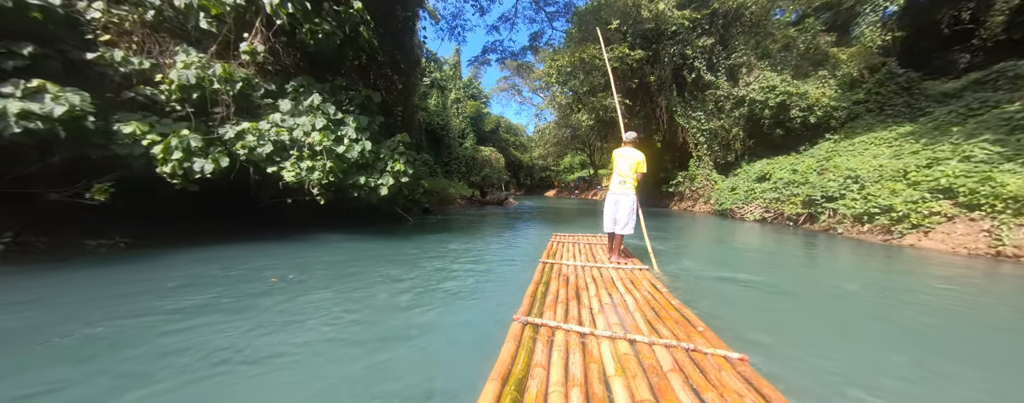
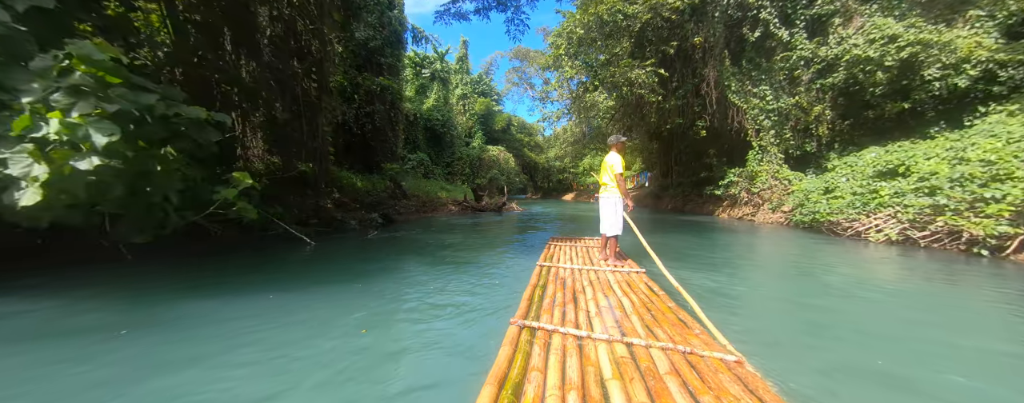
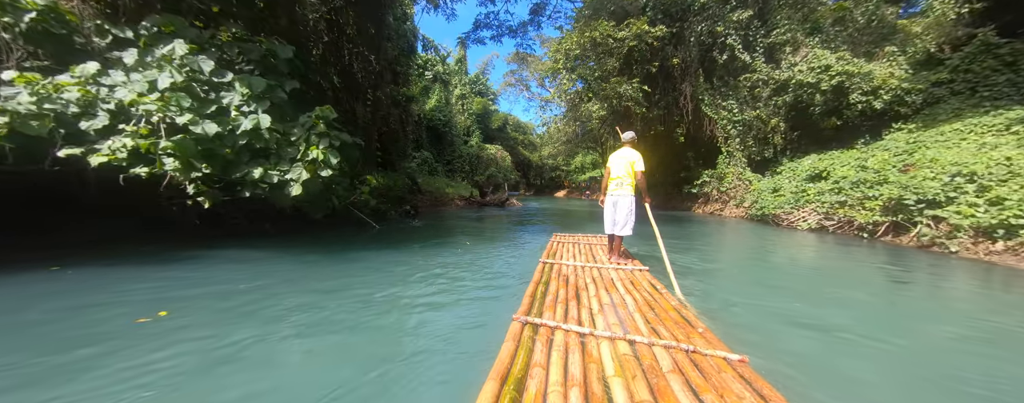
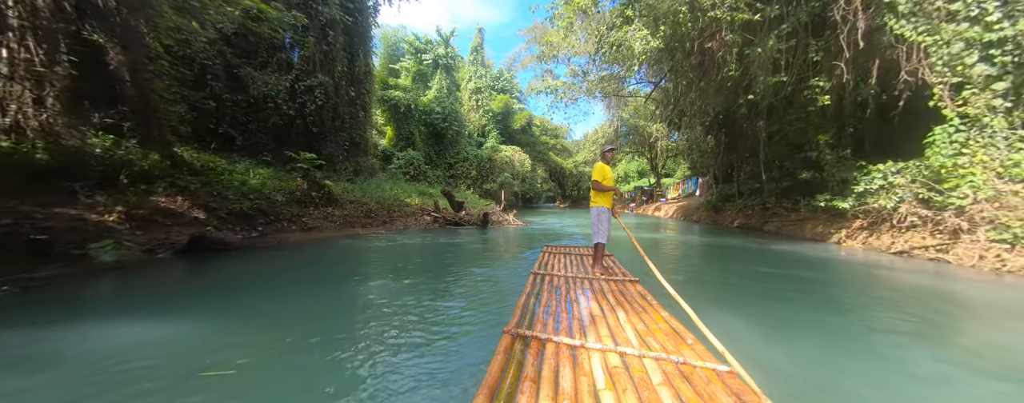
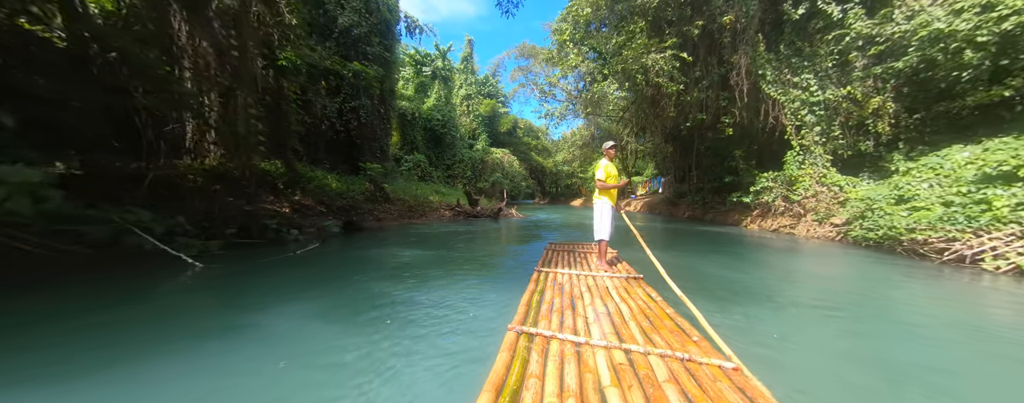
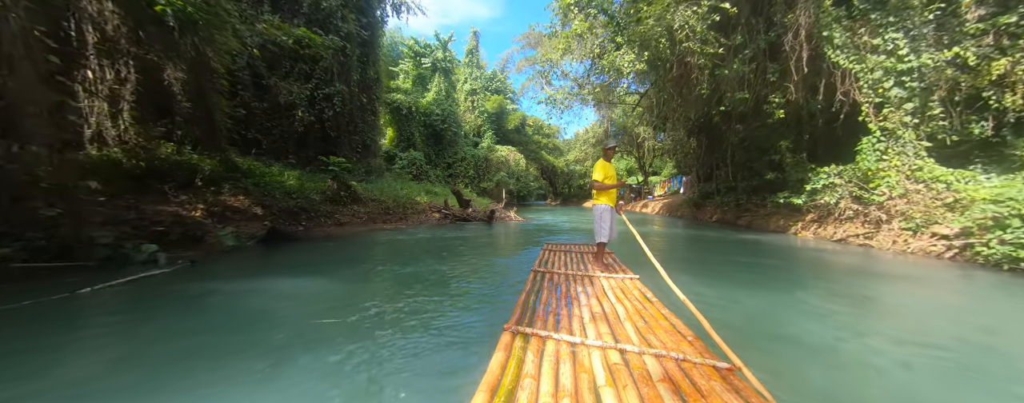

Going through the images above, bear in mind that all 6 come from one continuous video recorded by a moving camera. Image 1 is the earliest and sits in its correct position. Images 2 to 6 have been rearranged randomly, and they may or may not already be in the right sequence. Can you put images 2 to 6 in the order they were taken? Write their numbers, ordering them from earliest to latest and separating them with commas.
3, 2, 5, 6, 4
